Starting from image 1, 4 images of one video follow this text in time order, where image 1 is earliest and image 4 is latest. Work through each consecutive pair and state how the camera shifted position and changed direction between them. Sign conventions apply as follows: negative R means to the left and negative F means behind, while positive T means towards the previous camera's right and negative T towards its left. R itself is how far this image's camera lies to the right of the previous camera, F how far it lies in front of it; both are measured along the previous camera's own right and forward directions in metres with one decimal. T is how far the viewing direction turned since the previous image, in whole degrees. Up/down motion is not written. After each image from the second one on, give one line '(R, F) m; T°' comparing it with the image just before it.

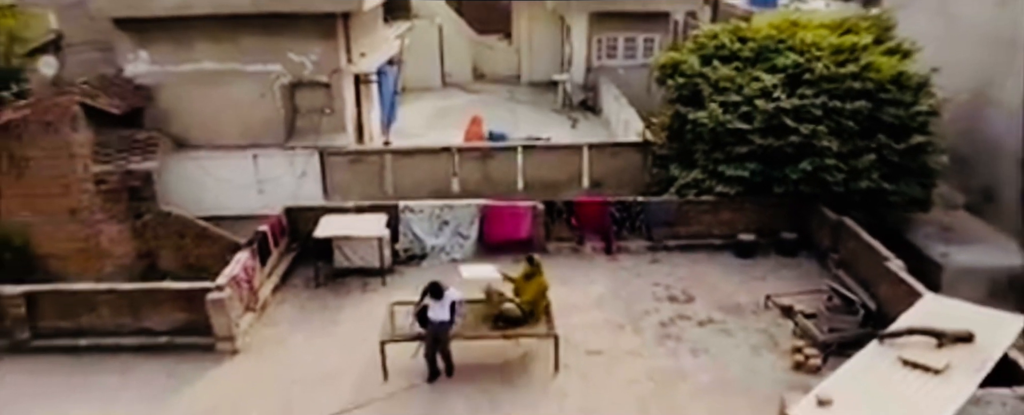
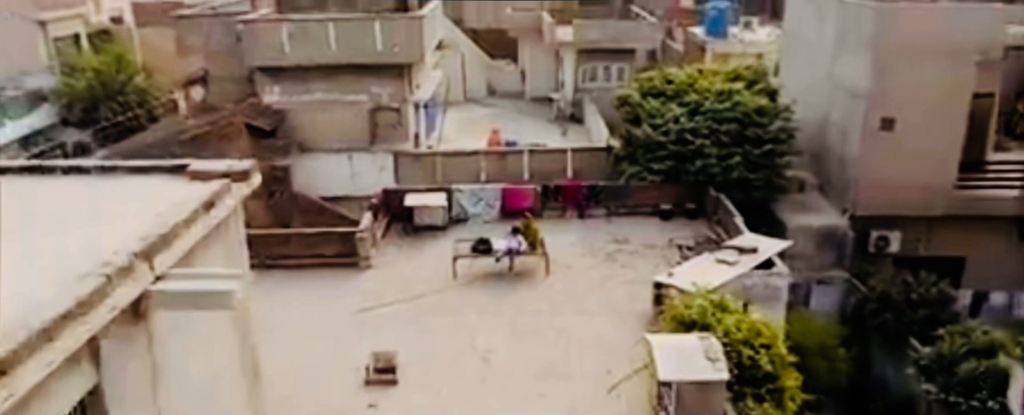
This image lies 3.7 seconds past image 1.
(-0.2, -6.3) m; 0°
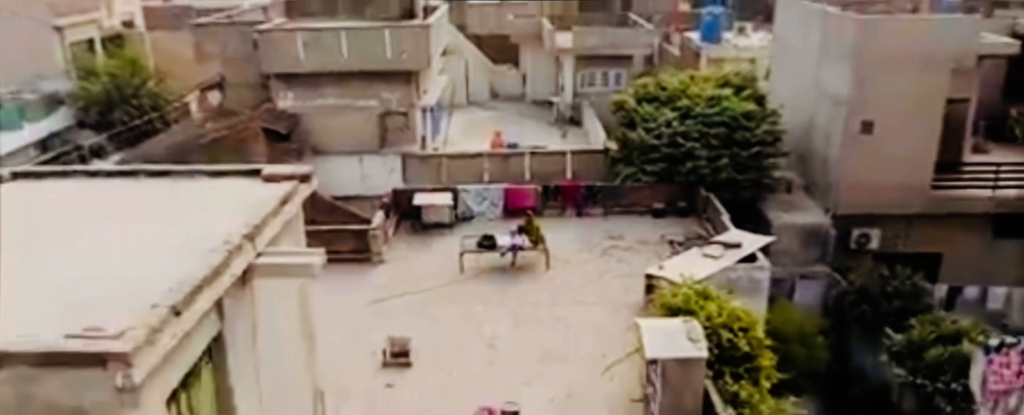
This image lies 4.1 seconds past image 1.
(-0.1, -1.0) m; 0°
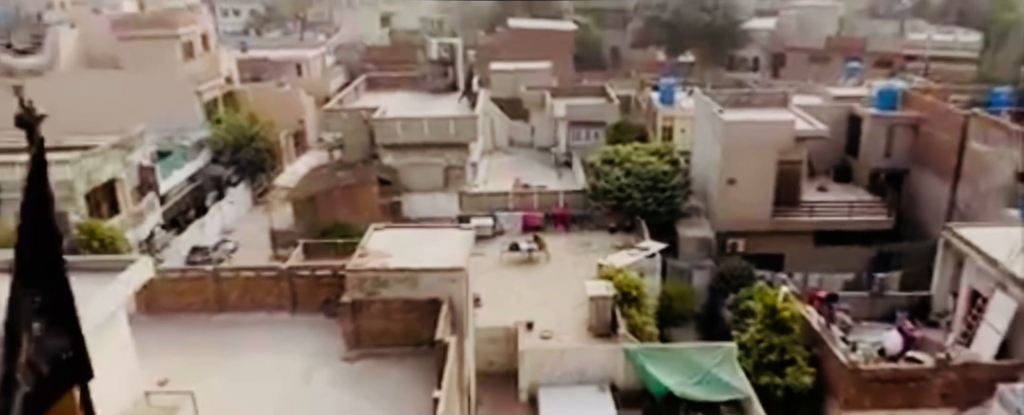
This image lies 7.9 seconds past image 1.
(-0.5, -12.4) m; 0°
